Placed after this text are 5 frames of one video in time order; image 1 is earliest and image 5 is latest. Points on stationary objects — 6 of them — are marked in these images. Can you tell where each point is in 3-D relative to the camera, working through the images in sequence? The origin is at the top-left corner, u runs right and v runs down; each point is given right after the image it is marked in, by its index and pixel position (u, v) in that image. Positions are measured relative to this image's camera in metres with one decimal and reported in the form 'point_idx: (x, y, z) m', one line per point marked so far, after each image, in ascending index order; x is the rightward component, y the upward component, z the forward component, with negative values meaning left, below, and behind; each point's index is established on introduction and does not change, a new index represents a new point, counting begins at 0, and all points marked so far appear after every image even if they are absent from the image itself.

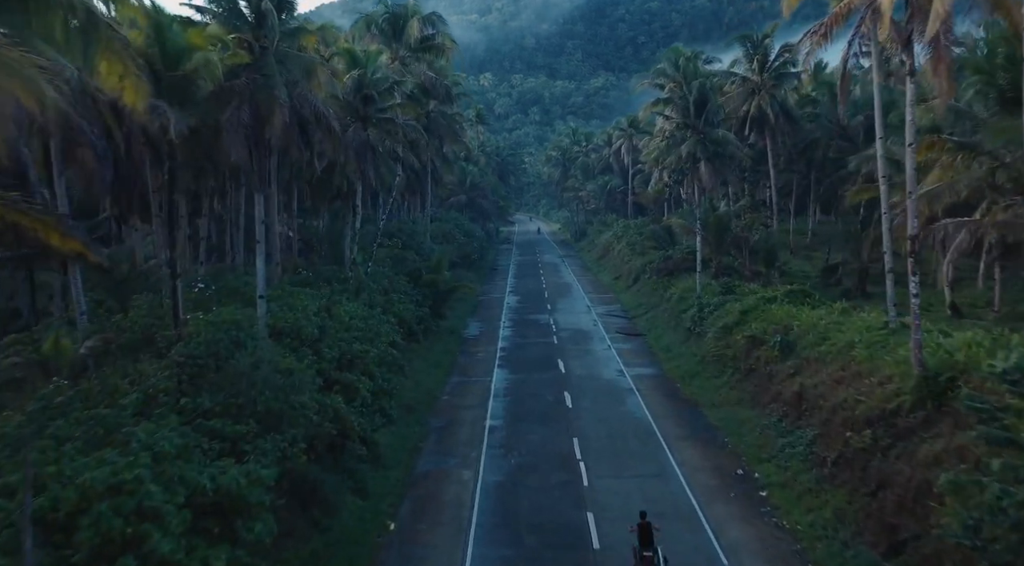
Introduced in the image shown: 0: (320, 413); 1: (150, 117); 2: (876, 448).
0: (-4.2, -2.9, +18.8) m
1: (-7.3, +3.4, +17.1) m
2: (+7.5, -3.4, +17.5) m
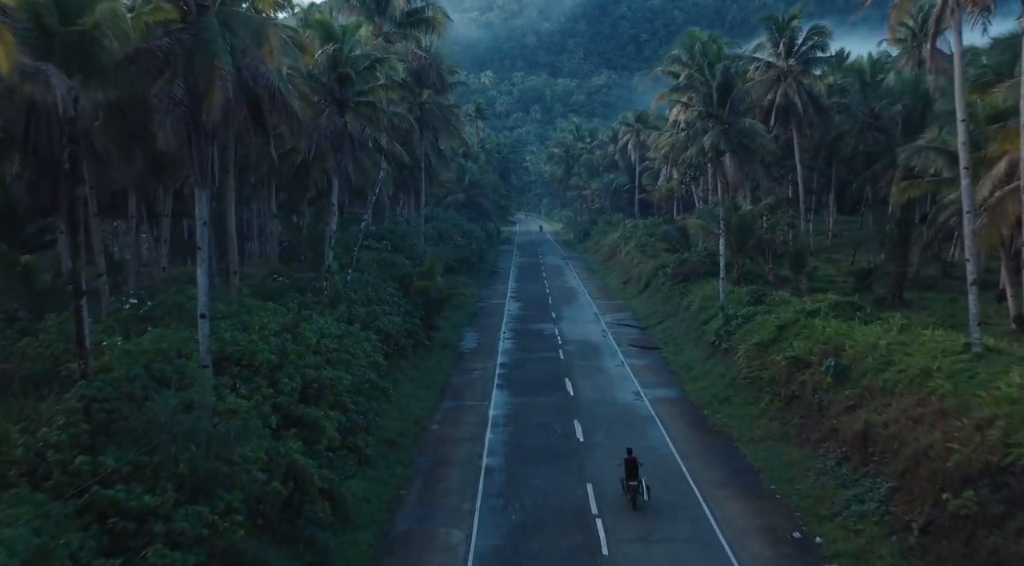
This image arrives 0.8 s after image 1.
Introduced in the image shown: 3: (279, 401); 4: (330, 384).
0: (-4.2, -3.2, +14.8) m
1: (-7.3, +3.0, +13.1) m
2: (+7.5, -3.7, +13.6) m
3: (-4.7, -2.4, +17.1) m
4: (-4.1, -2.3, +19.2) m
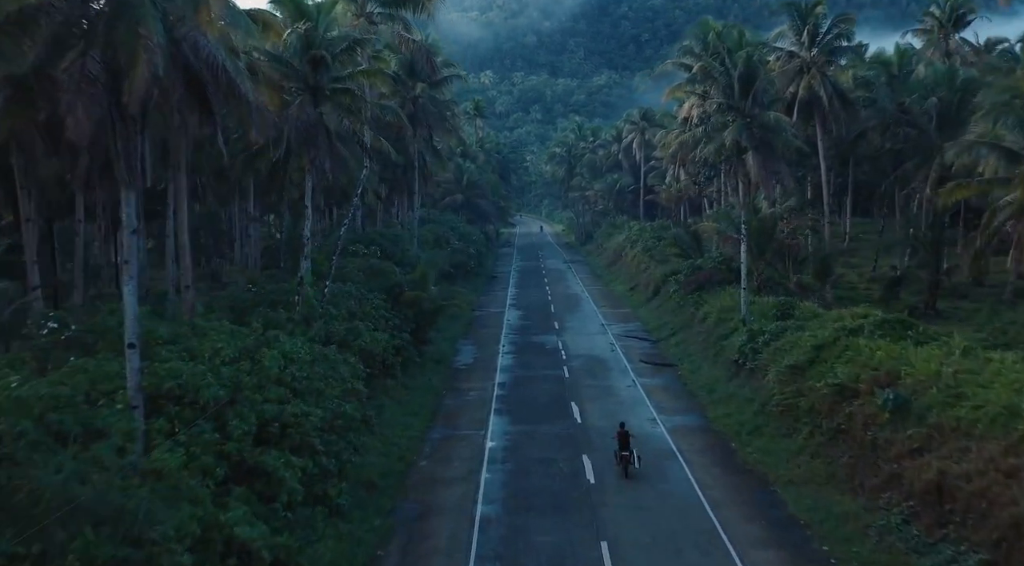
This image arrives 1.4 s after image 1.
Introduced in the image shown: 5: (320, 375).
0: (-4.2, -3.6, +11.7) m
1: (-7.3, +2.7, +10.0) m
2: (+7.5, -4.1, +10.4) m
3: (-4.7, -2.7, +14.0) m
4: (-4.1, -2.6, +16.0) m
5: (-4.3, -2.1, +19.2) m
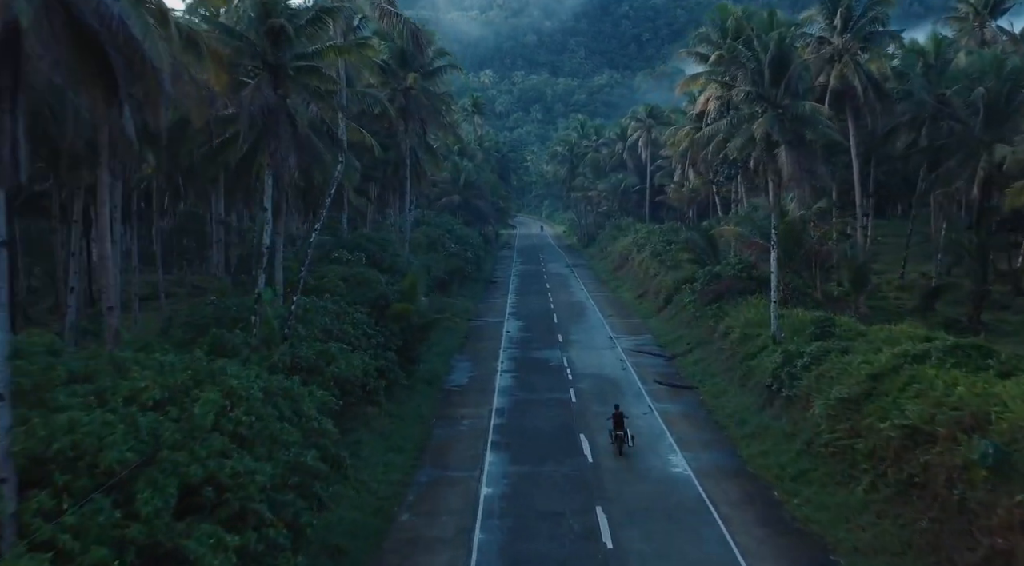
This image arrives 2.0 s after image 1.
0: (-4.3, -3.9, +8.2) m
1: (-7.3, +2.3, +6.5) m
2: (+7.5, -4.5, +6.9) m
3: (-4.7, -3.1, +10.5) m
4: (-4.1, -3.0, +12.5) m
5: (-4.3, -2.5, +15.7) m
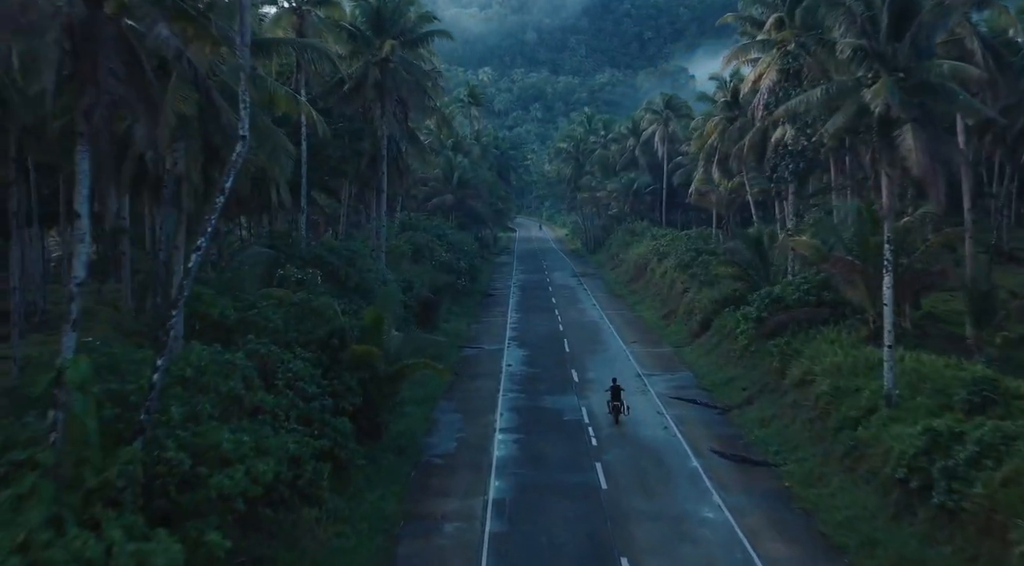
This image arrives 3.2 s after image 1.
0: (-4.1, -4.7, +0.2) m
1: (-7.1, +1.6, -1.5) m
2: (+7.6, -5.3, -1.0) m
3: (-4.6, -3.8, +2.5) m
4: (-4.0, -3.8, +4.6) m
5: (-4.2, -3.2, +7.8) m
